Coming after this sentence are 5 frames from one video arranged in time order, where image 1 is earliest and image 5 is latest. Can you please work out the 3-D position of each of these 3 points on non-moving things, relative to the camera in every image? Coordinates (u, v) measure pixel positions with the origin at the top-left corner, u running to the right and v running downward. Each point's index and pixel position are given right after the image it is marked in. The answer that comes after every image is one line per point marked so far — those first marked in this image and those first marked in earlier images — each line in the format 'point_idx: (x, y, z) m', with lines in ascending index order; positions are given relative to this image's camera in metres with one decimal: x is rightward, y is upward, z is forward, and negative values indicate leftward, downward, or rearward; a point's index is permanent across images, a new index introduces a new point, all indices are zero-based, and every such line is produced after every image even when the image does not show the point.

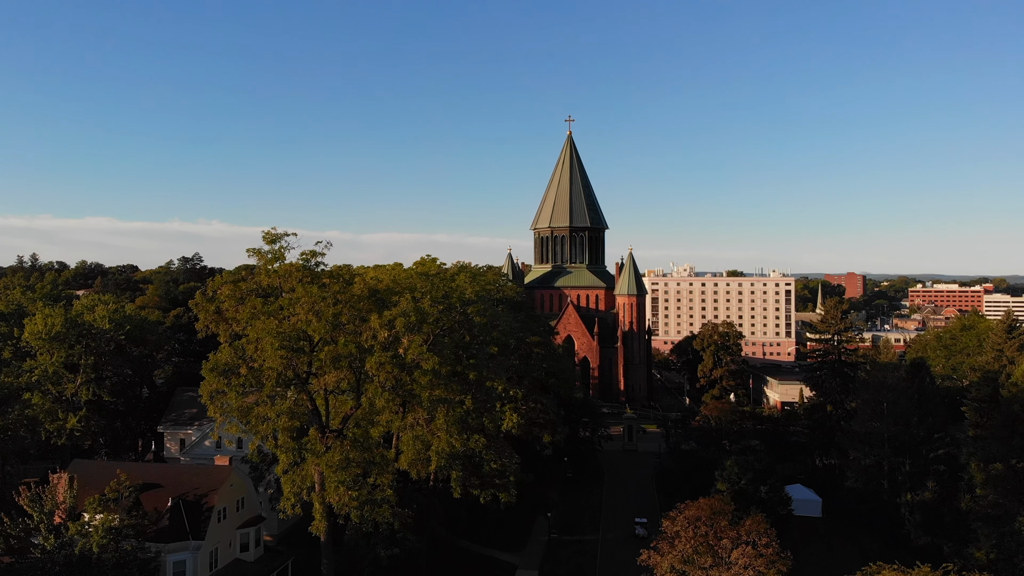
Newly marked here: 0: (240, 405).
0: (-7.0, -3.0, +17.4) m
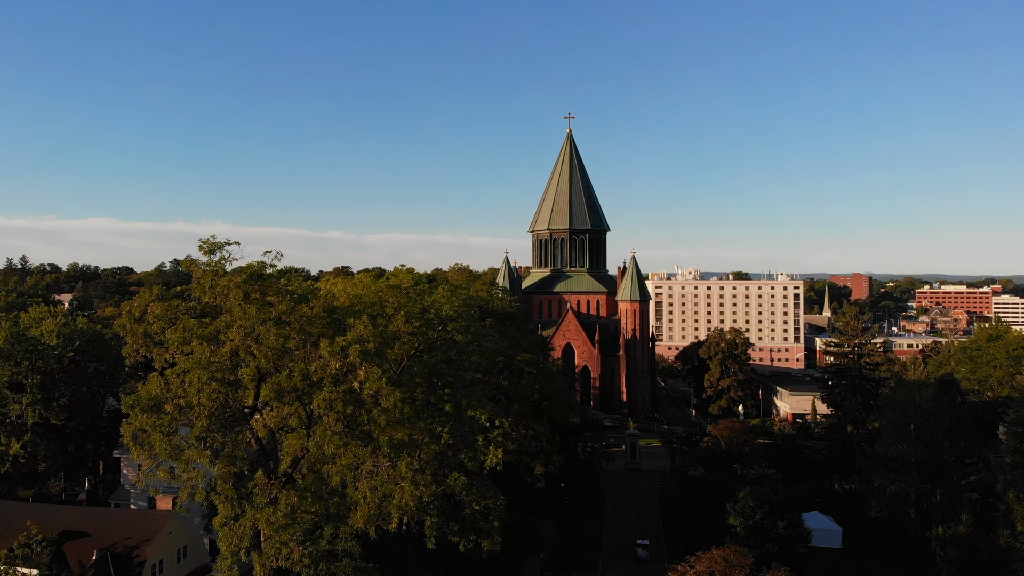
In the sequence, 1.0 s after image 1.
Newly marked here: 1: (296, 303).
0: (-7.5, -3.5, +14.6) m
1: (-5.0, -0.4, +15.6) m
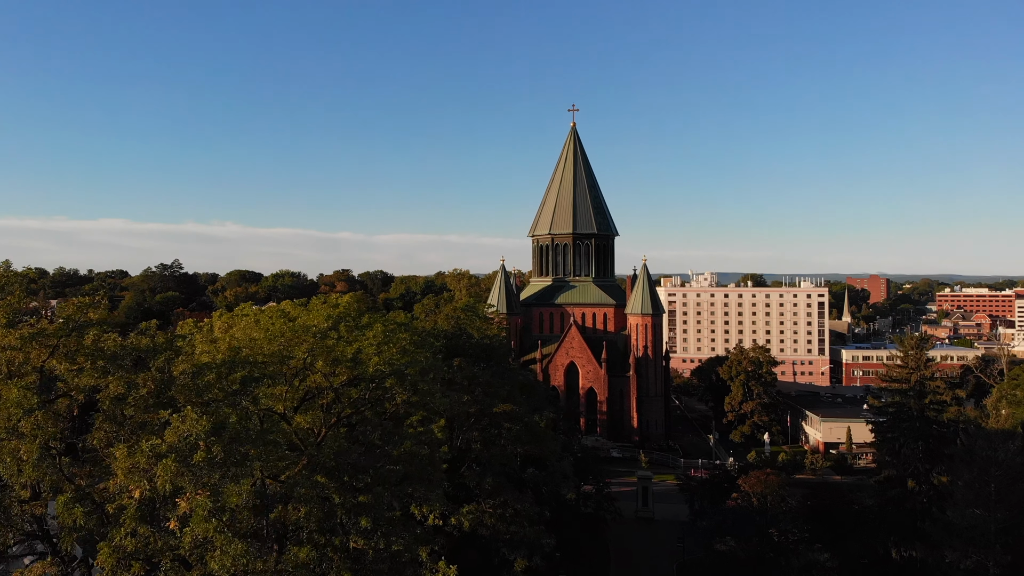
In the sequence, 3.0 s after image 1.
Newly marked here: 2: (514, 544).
0: (-8.3, -4.3, +9.0) m
1: (-5.8, -1.2, +10.0) m
2: (0.0, -6.6, +17.4) m
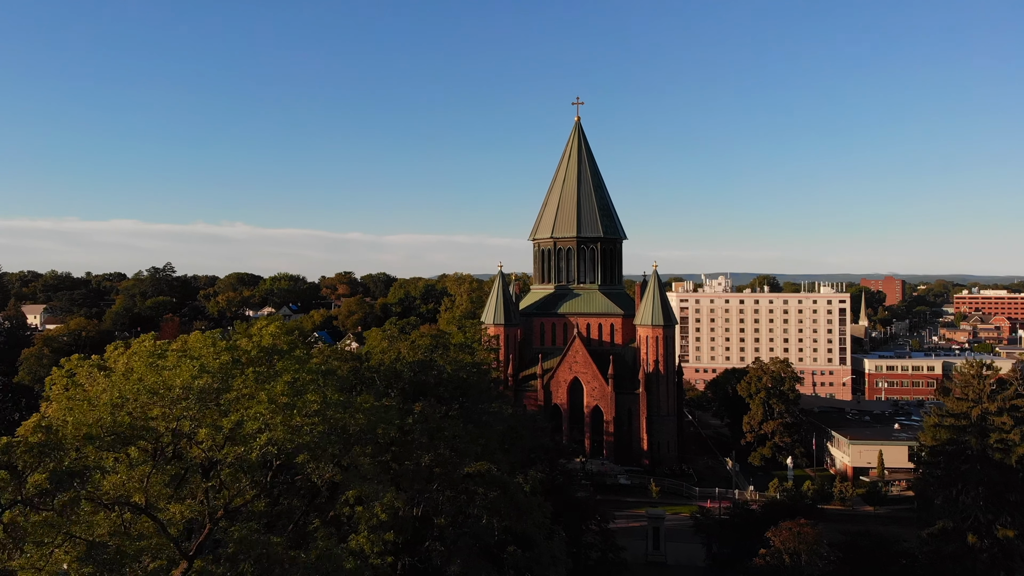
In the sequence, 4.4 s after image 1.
0: (-9.0, -4.9, +5.1) m
1: (-6.5, -1.8, +6.0) m
2: (-0.5, -7.2, +13.3) m
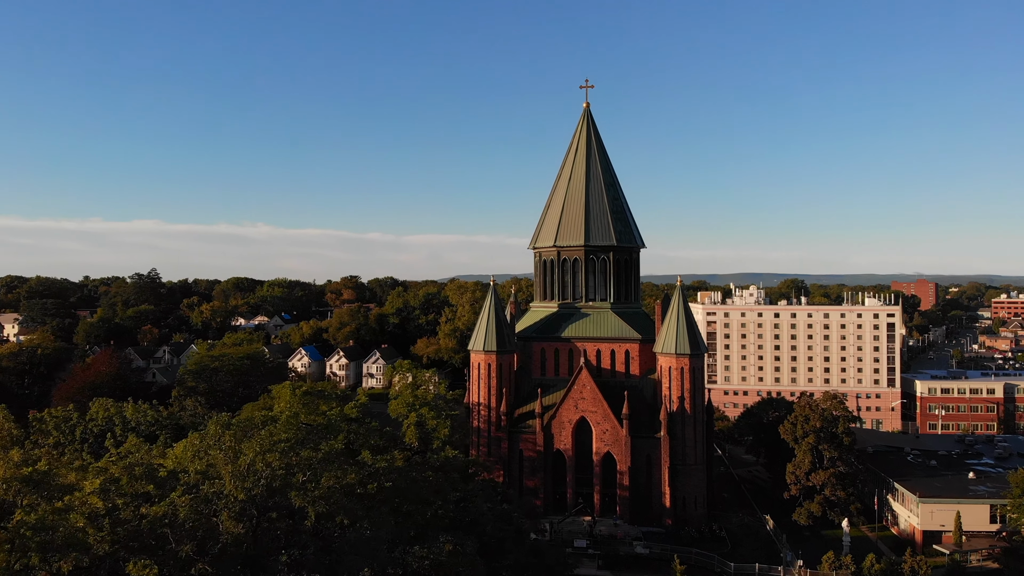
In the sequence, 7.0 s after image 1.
0: (-10.5, -6.0, -2.2) m
1: (-7.9, -2.9, -1.3) m
2: (-1.8, -8.3, +5.8) m
